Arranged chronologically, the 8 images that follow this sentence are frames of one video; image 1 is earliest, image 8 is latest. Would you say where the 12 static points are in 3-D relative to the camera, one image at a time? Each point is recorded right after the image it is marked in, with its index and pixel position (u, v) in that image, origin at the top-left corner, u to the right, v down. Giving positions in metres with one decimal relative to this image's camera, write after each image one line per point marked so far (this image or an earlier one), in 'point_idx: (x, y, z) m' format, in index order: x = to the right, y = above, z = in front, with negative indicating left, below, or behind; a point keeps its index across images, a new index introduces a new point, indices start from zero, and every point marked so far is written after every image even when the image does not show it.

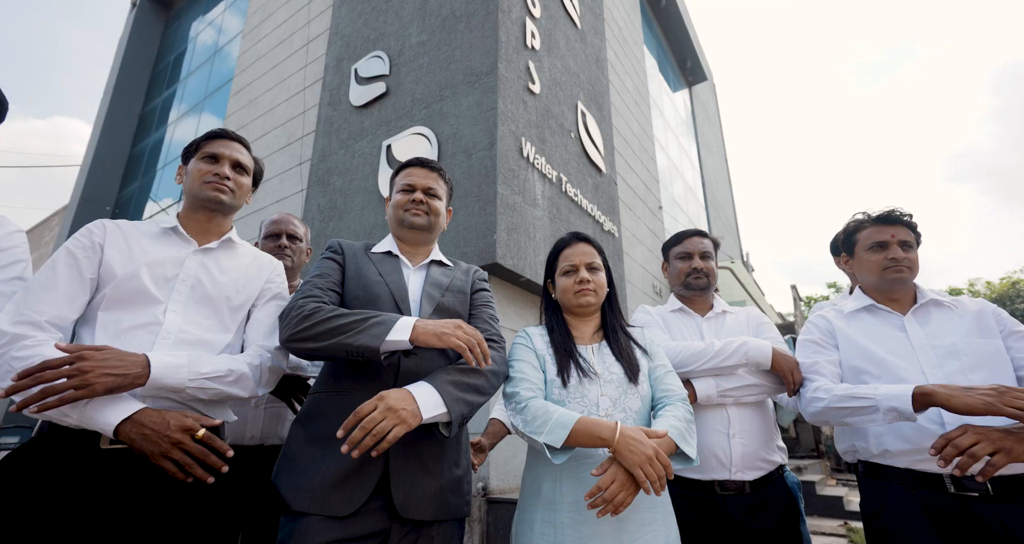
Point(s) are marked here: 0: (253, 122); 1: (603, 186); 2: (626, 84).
0: (-5.0, +2.9, +9.4) m
1: (+1.5, +1.4, +7.8) m
2: (+2.6, +4.3, +11.1) m
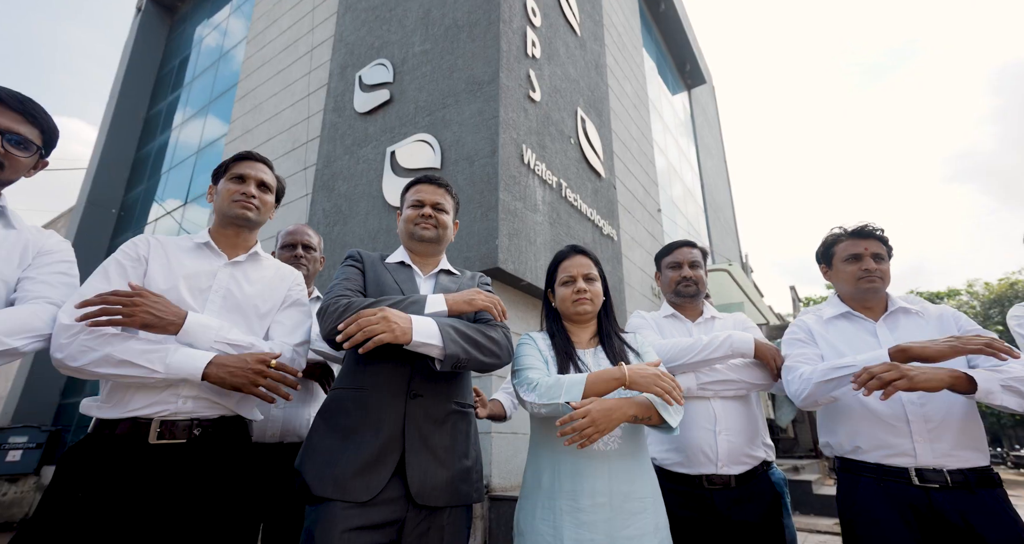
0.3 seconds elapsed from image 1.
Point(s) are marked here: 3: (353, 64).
0: (-5.0, +2.8, +9.5) m
1: (+1.5, +1.3, +7.9) m
2: (+2.6, +4.3, +11.3) m
3: (-2.5, +3.3, +7.7) m
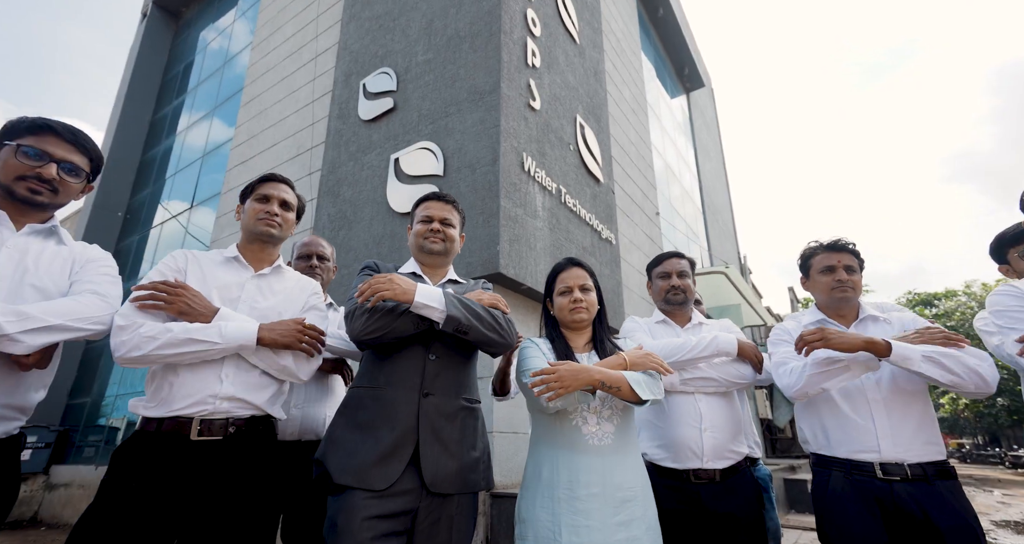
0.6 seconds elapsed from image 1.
0: (-5.0, +2.8, +9.7) m
1: (+1.5, +1.3, +8.1) m
2: (+2.6, +4.2, +11.4) m
3: (-2.5, +3.2, +7.8) m
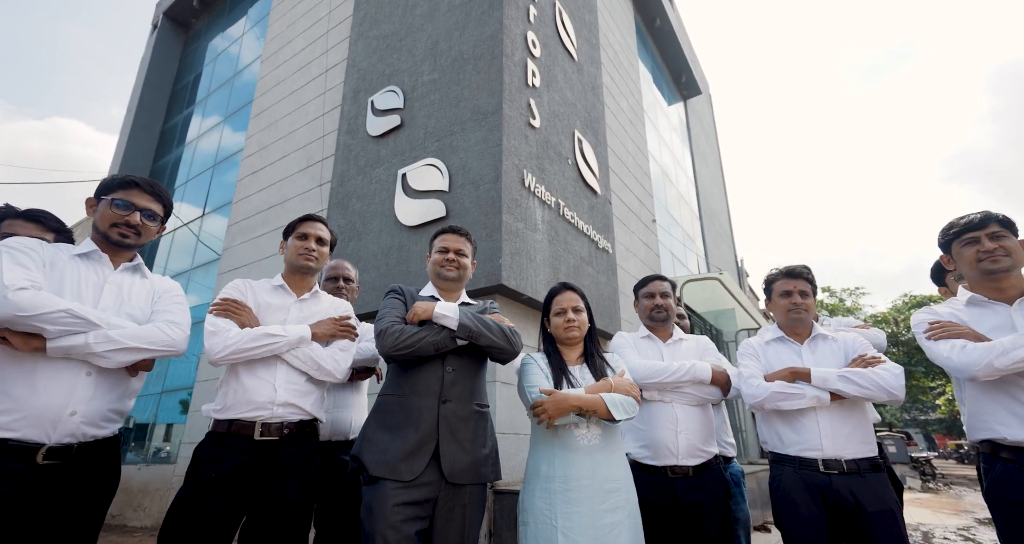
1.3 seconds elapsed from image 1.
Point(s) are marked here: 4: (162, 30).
0: (-4.9, +2.7, +10.1) m
1: (+1.5, +1.1, +8.5) m
2: (+2.6, +4.1, +11.8) m
3: (-2.5, +3.1, +8.2) m
4: (-10.6, +7.3, +14.7) m
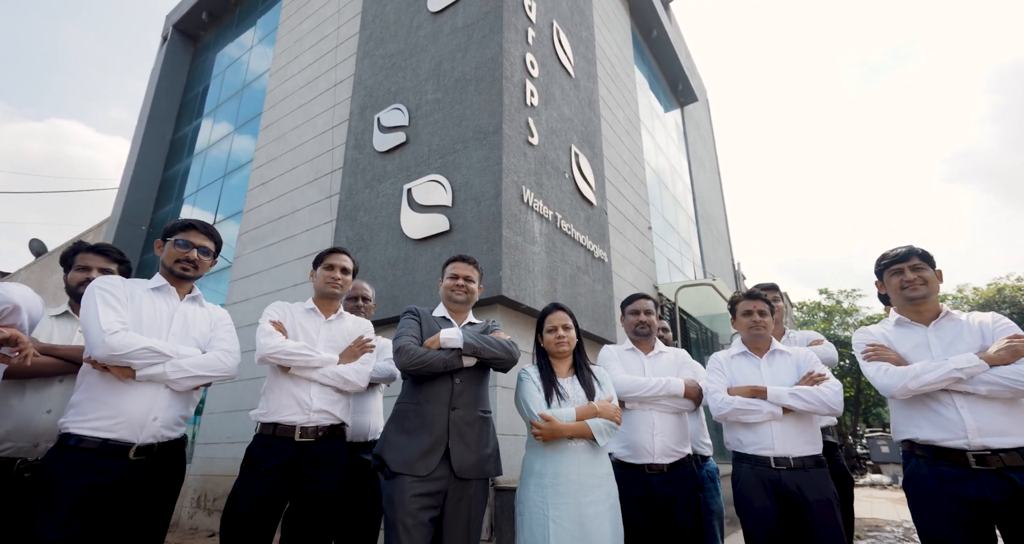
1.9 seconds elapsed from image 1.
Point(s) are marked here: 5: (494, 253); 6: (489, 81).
0: (-5.0, +2.5, +10.5) m
1: (+1.5, +1.0, +8.9) m
2: (+2.6, +3.9, +12.2) m
3: (-2.5, +2.9, +8.6) m
4: (-10.6, +7.2, +15.2) m
5: (-0.2, +0.2, +6.1) m
6: (-0.3, +2.8, +7.2) m
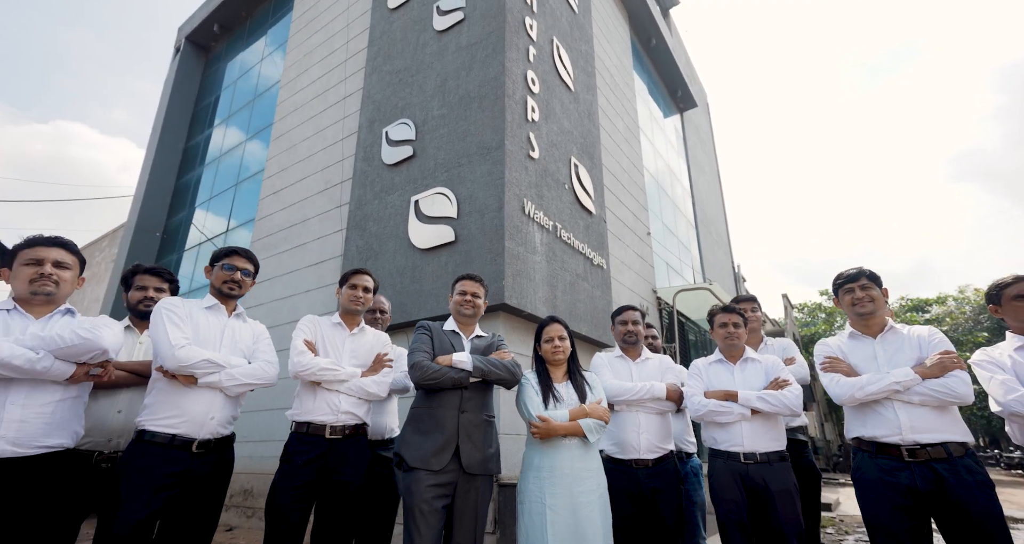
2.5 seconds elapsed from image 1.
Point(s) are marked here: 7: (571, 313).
0: (-4.9, +2.4, +10.9) m
1: (+1.5, +0.9, +9.2) m
2: (+2.7, +3.8, +12.6) m
3: (-2.4, +2.8, +9.0) m
4: (-10.5, +7.0, +15.6) m
5: (-0.2, +0.1, +6.5) m
6: (-0.3, +2.7, +7.6) m
7: (+0.9, -0.7, +7.7) m
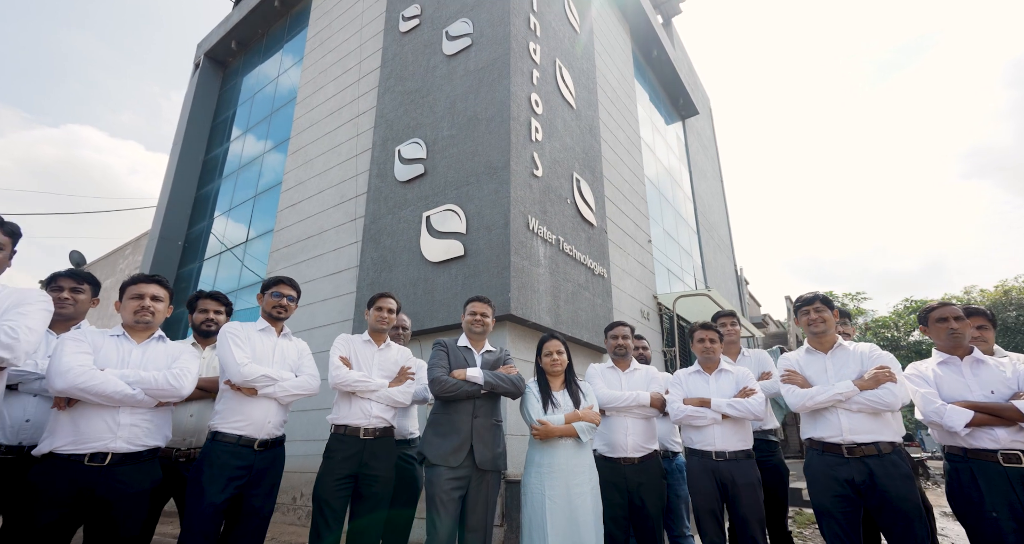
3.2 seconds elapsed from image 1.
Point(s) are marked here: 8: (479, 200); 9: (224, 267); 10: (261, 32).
0: (-4.8, +2.2, +11.5) m
1: (+1.7, +0.7, +9.7) m
2: (+2.8, +3.6, +13.1) m
3: (-2.3, +2.6, +9.6) m
4: (-10.3, +6.8, +16.3) m
5: (-0.1, -0.1, +7.0) m
6: (-0.2, +2.5, +8.1) m
7: (+1.0, -0.8, +8.2) m
8: (-0.5, +1.2, +7.8) m
9: (-7.7, +0.1, +13.1) m
10: (-8.0, +7.6, +15.5) m
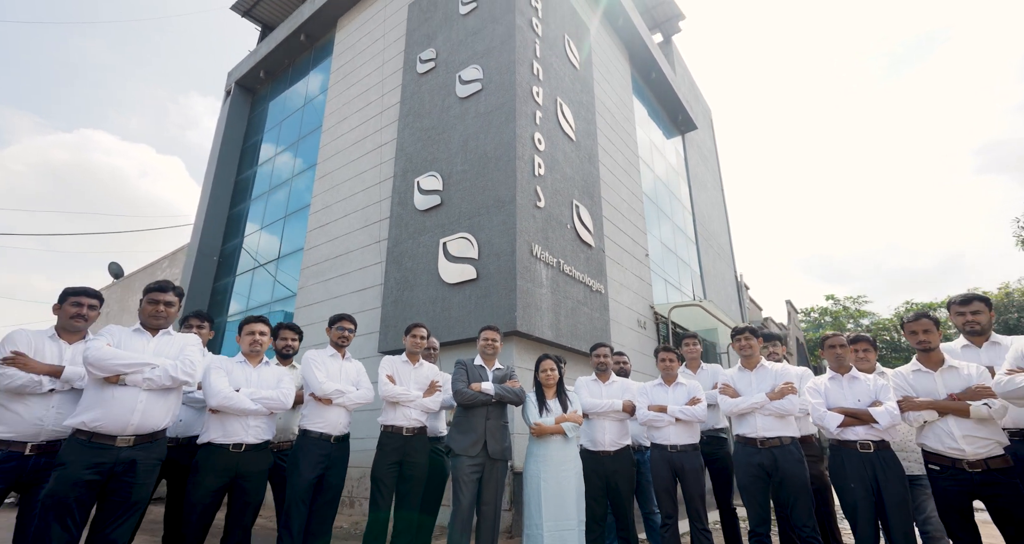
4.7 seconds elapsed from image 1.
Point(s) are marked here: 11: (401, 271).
0: (-4.6, +1.8, +12.7) m
1: (+1.8, +0.3, +10.9) m
2: (+3.0, +3.3, +14.2) m
3: (-2.2, +2.2, +10.8) m
4: (-10.1, +6.3, +17.6) m
5: (0.0, -0.4, +8.2) m
6: (-0.1, +2.1, +9.3) m
7: (+1.2, -1.2, +9.4) m
8: (-0.4, +0.8, +9.0) m
9: (-7.5, -0.3, +14.4) m
10: (-7.8, +7.2, +16.8) m
11: (-2.3, 0.0, +9.9) m
